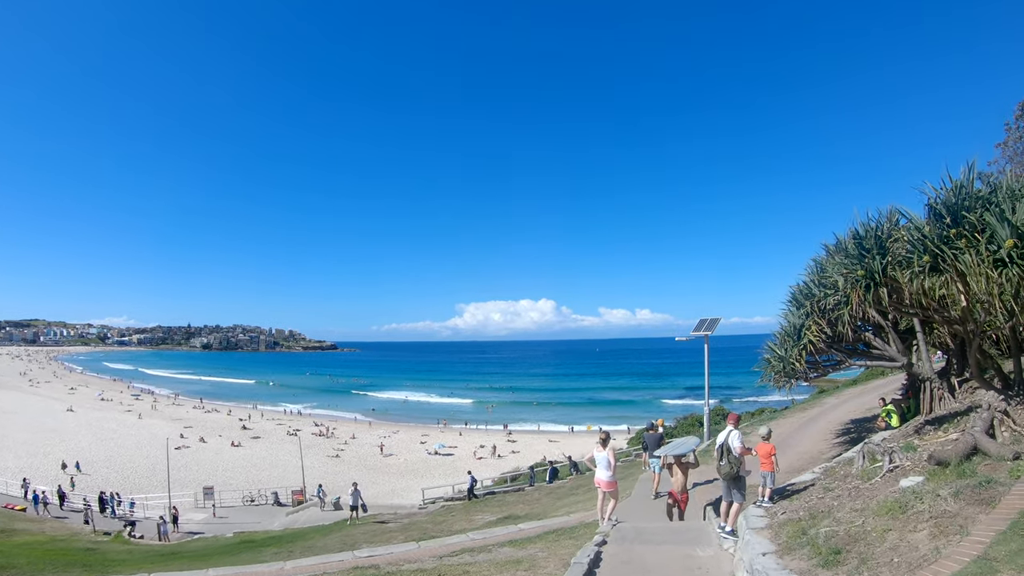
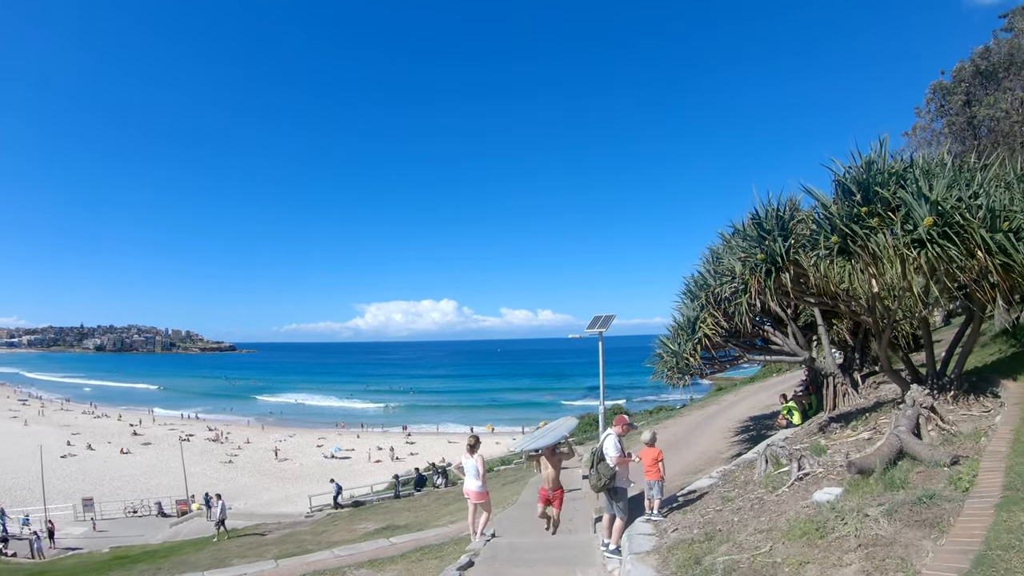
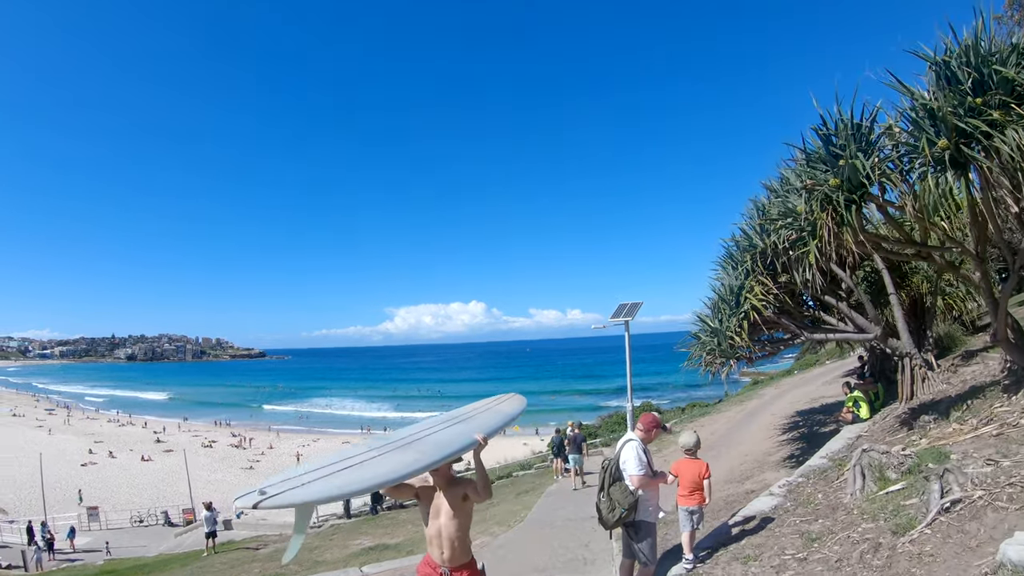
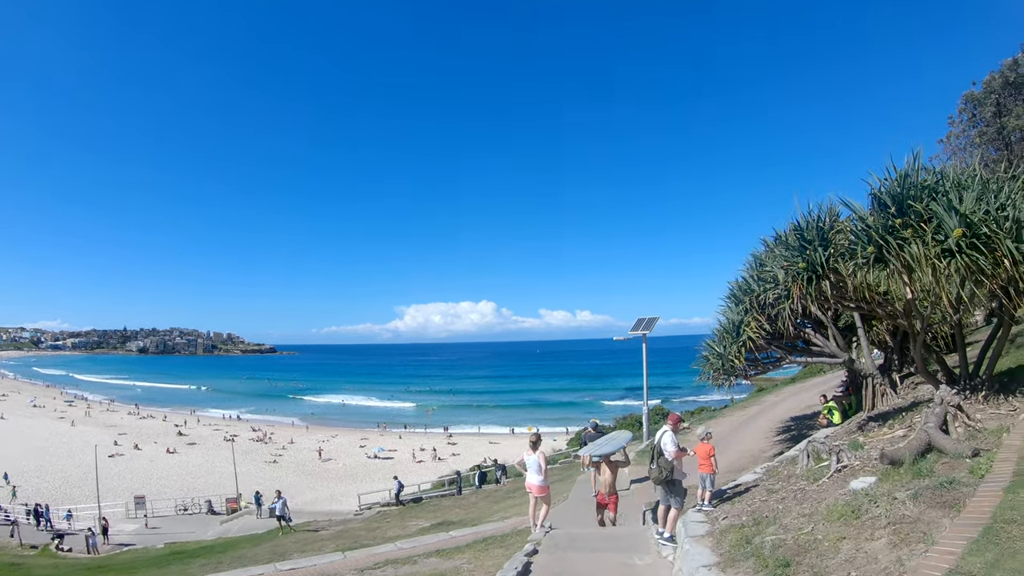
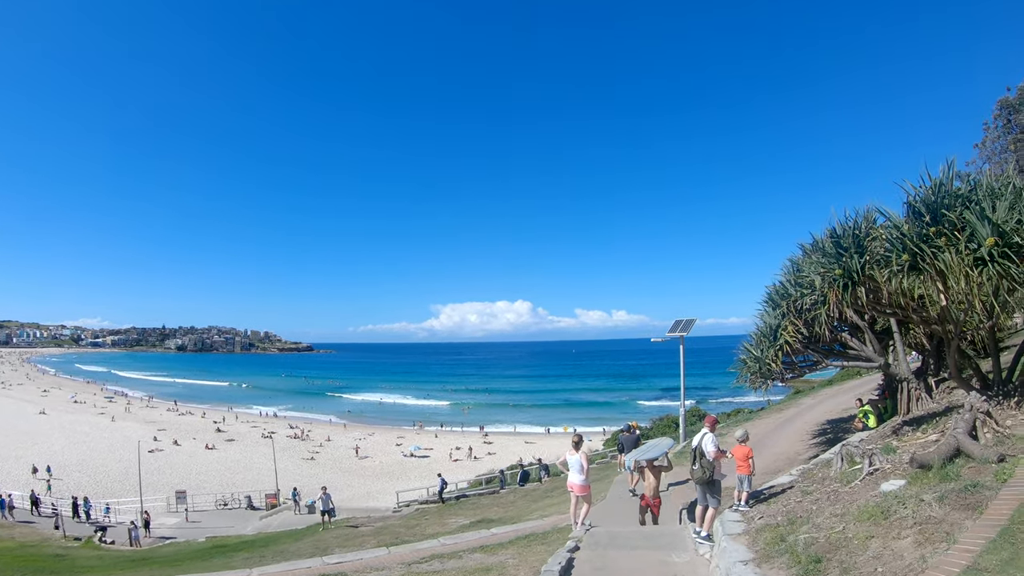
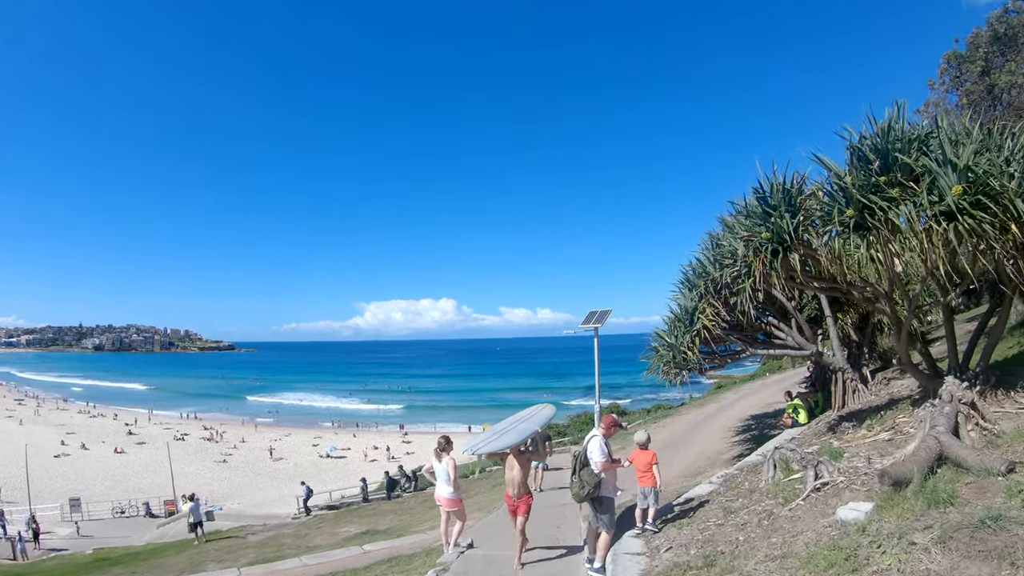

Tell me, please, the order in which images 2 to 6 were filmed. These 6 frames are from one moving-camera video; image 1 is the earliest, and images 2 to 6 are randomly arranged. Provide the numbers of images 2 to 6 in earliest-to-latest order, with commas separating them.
5, 4, 2, 6, 3
